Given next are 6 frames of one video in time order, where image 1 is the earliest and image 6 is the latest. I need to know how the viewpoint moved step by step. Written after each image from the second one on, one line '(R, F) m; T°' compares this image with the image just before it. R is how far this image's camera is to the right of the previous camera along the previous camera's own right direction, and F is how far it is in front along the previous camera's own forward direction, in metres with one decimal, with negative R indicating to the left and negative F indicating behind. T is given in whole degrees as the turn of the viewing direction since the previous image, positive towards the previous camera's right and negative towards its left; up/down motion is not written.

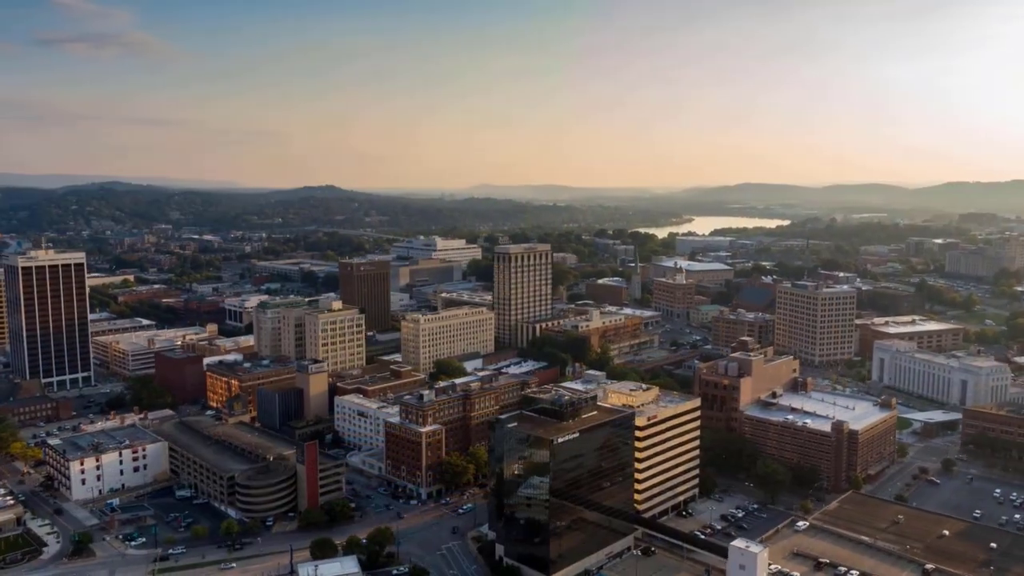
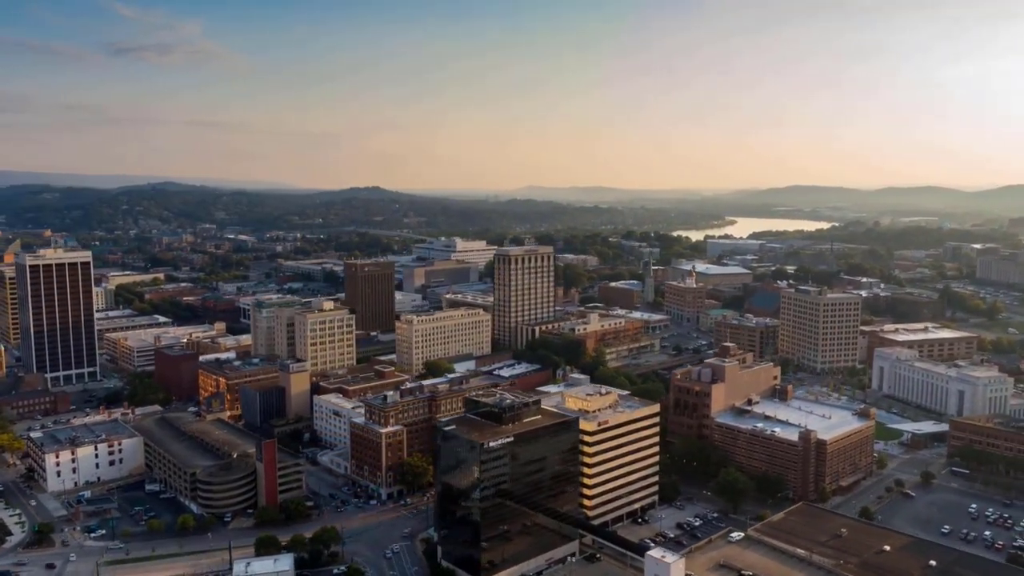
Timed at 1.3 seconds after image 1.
(+4.2, +0.2) m; -3°
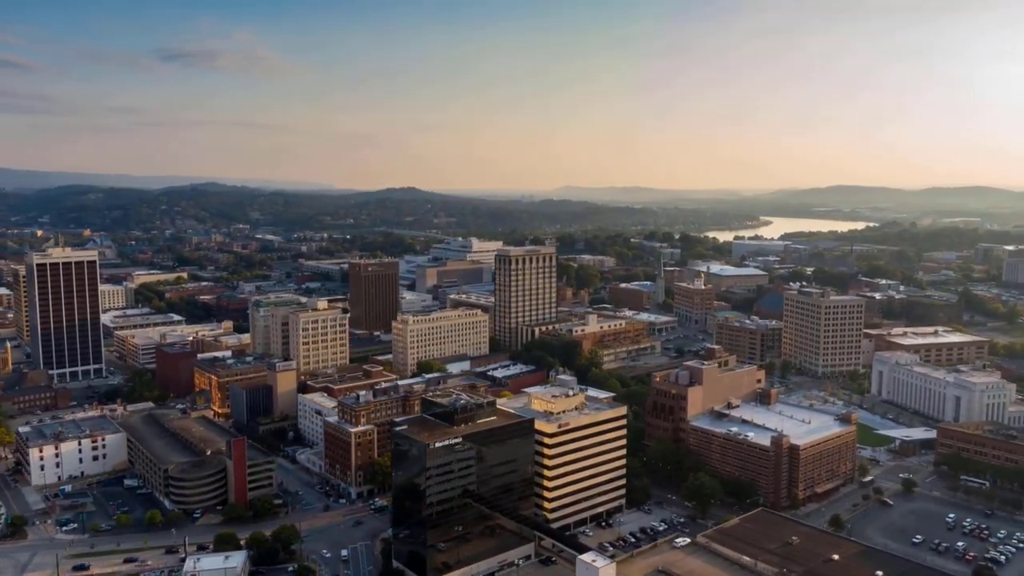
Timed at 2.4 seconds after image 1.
(+3.4, +0.2) m; -3°
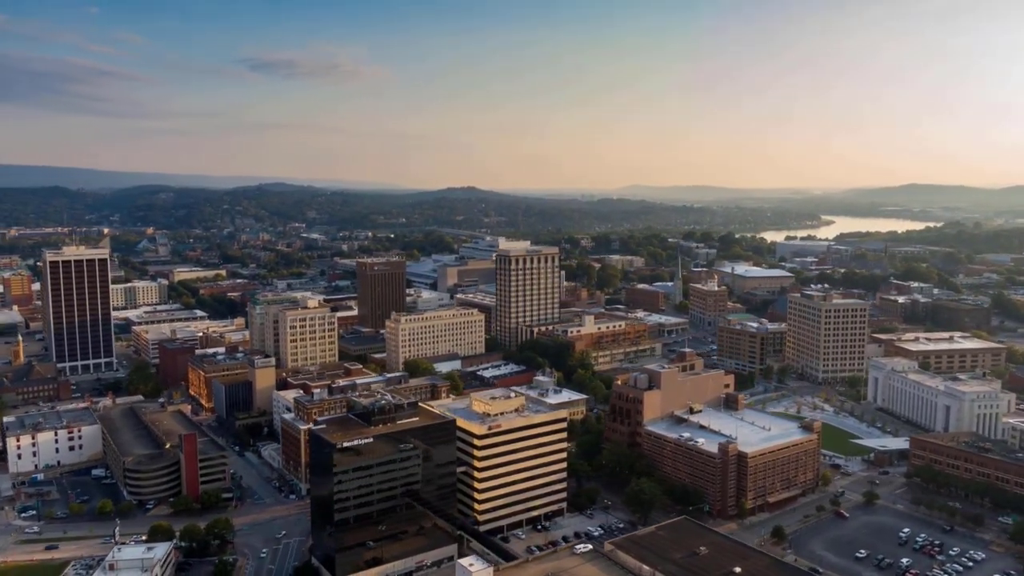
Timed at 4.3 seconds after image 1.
(+5.8, +0.4) m; -5°
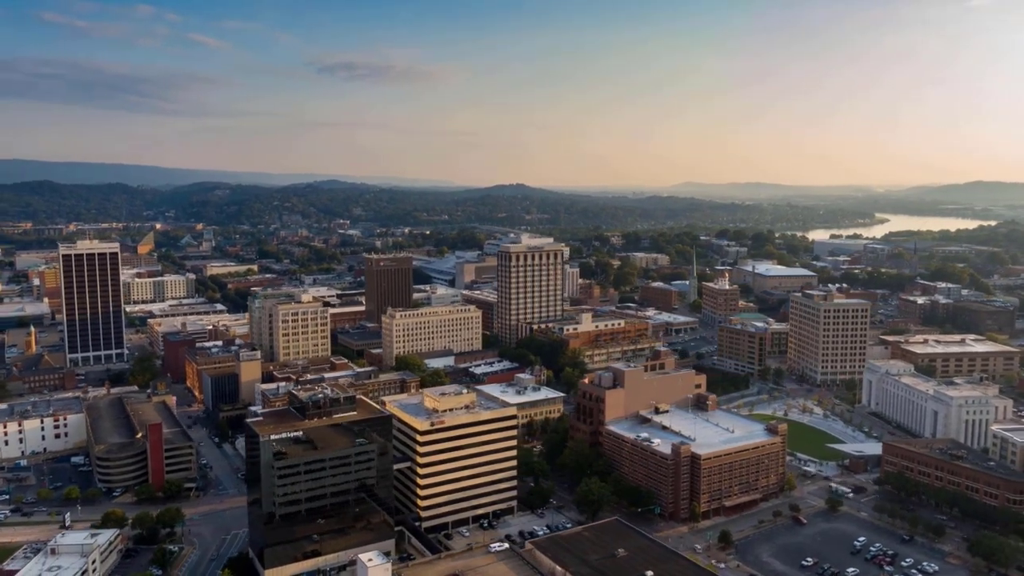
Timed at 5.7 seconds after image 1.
(+4.7, +0.3) m; -4°
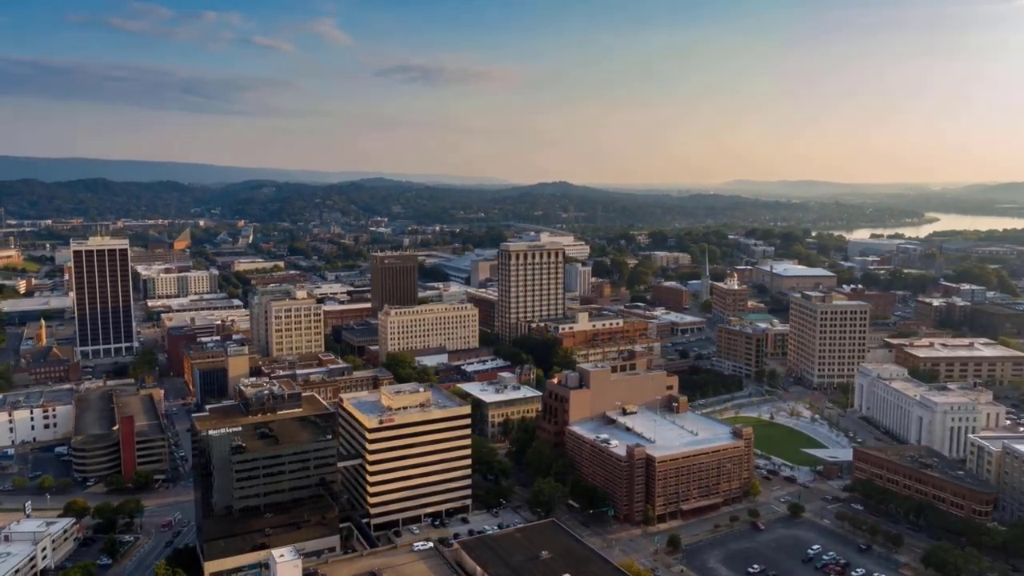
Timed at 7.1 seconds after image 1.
(+4.2, +0.3) m; -3°
